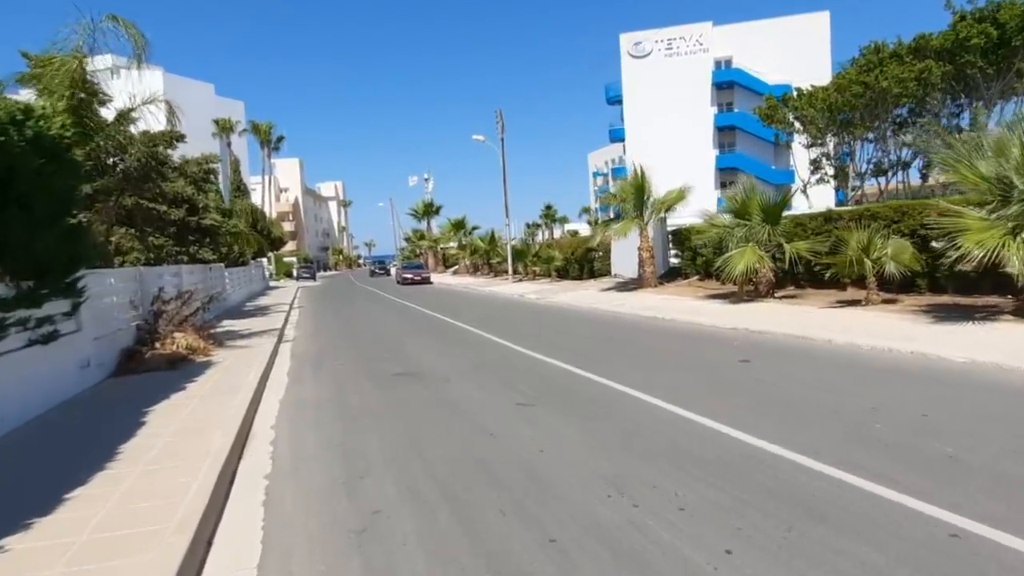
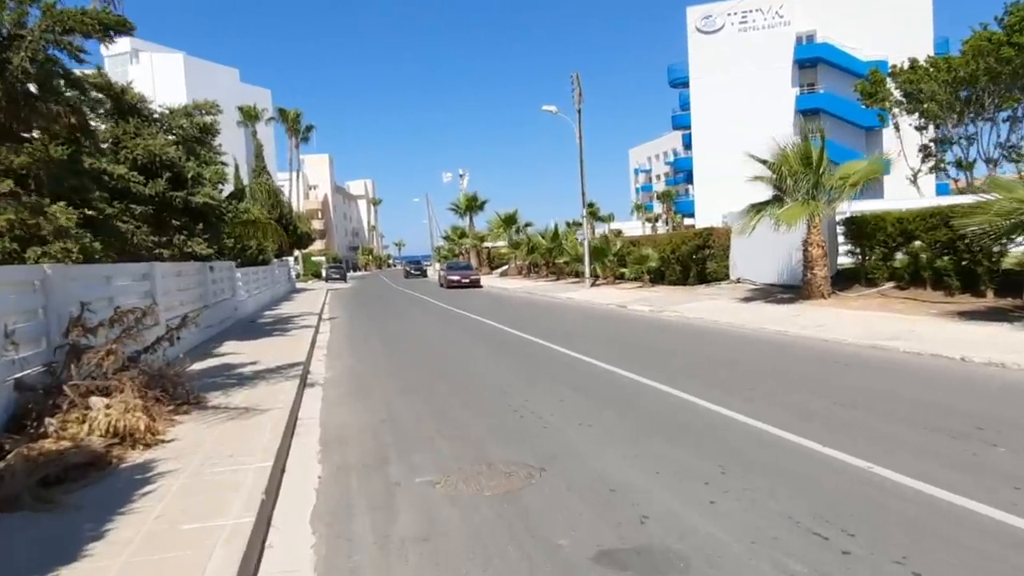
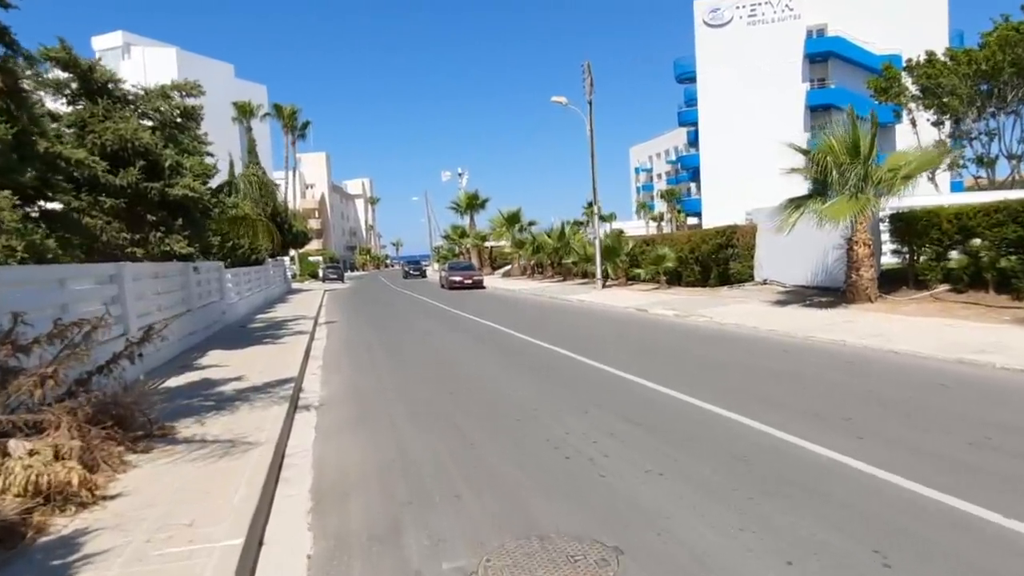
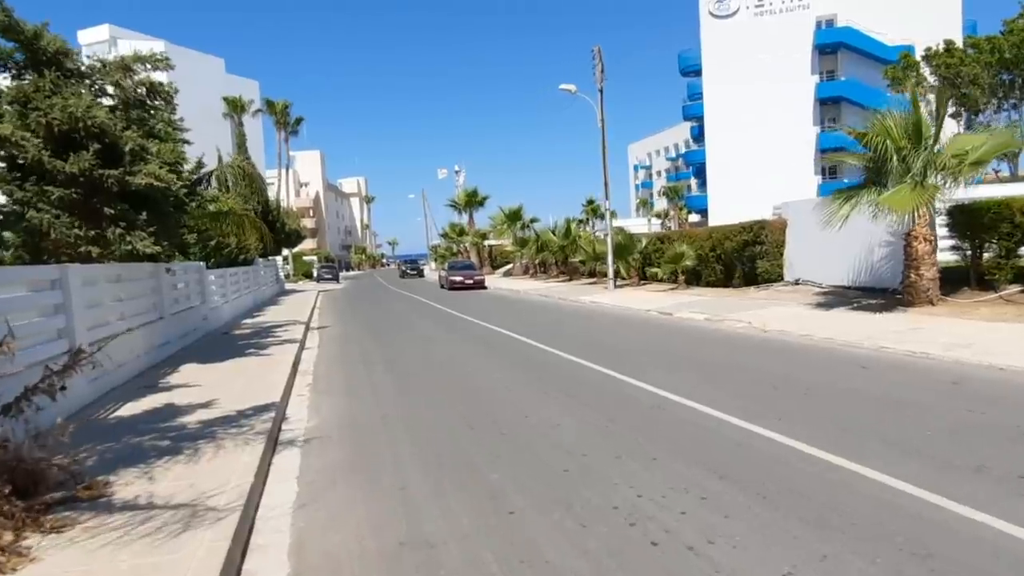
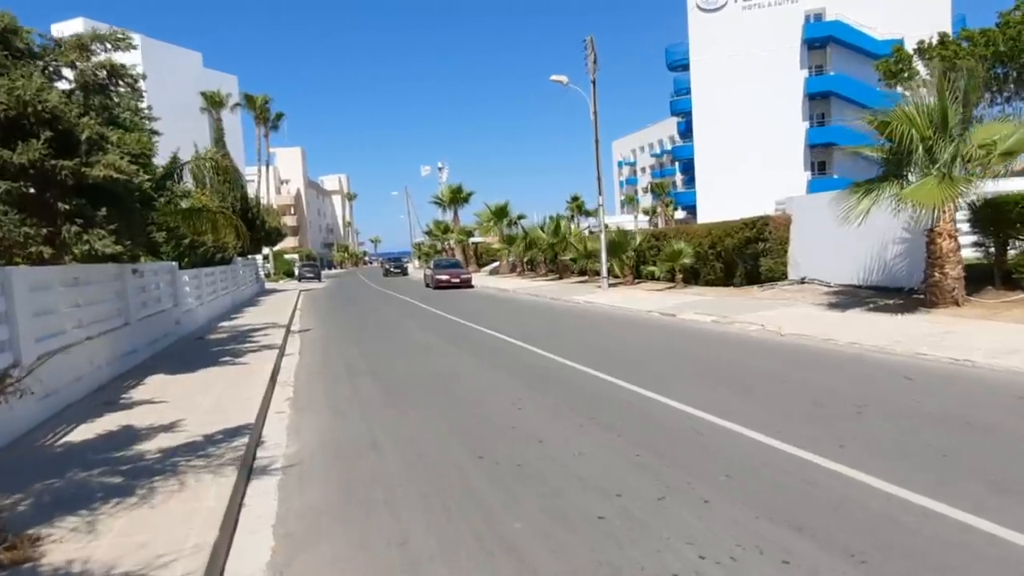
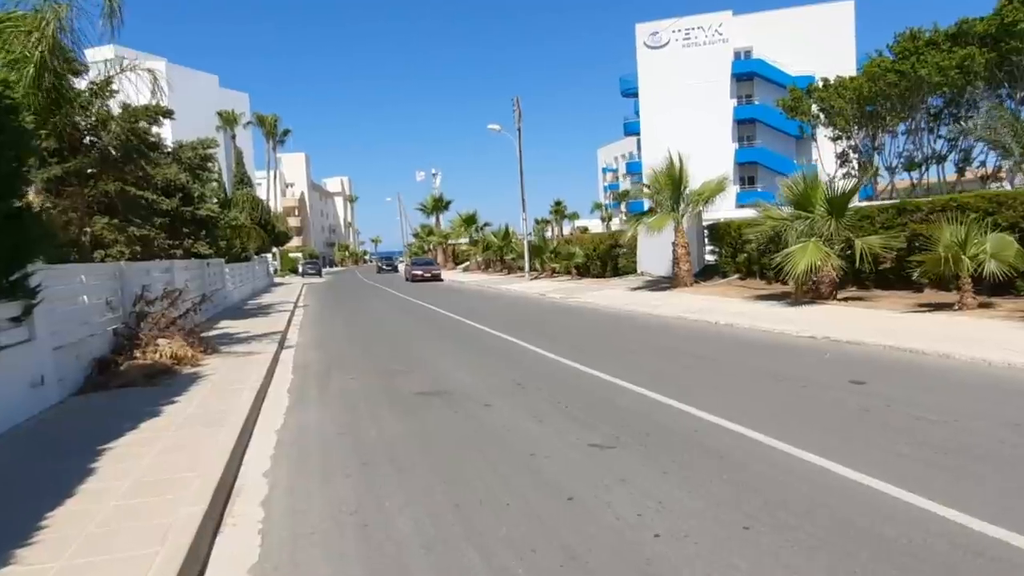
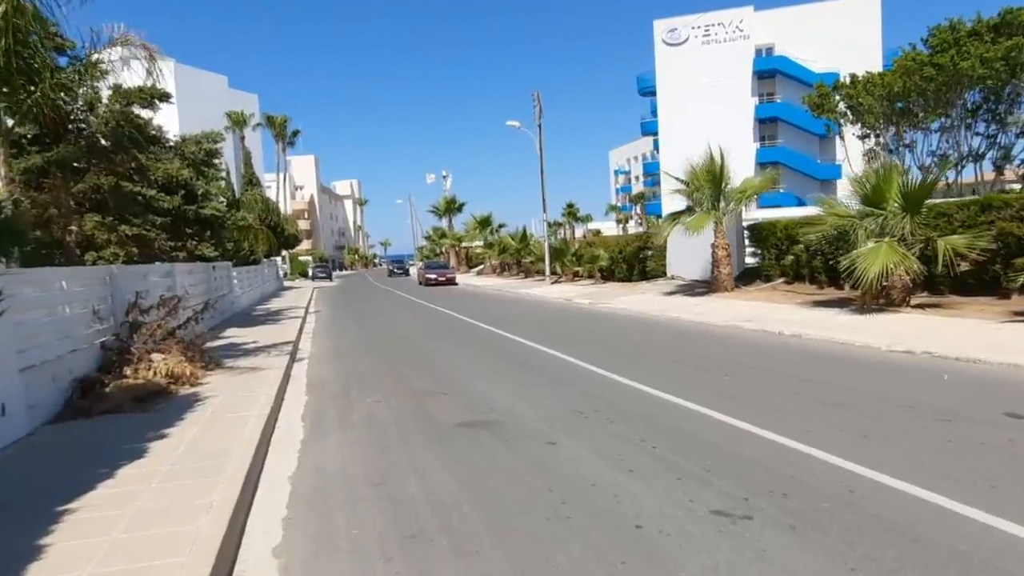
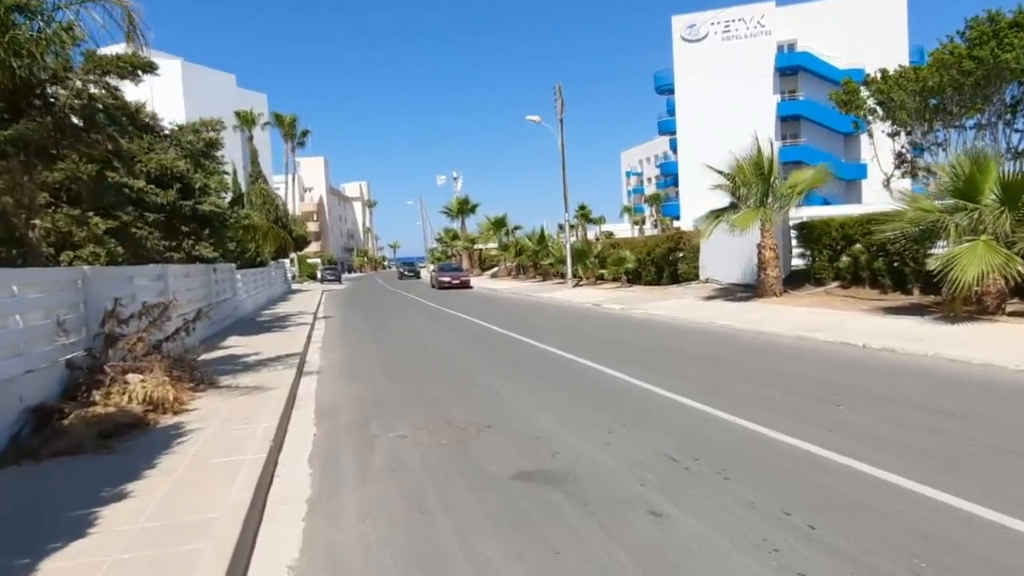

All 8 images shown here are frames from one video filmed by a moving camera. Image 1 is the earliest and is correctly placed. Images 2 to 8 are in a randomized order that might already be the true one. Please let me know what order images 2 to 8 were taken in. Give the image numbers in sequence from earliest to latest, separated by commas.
6, 7, 8, 2, 3, 4, 5
